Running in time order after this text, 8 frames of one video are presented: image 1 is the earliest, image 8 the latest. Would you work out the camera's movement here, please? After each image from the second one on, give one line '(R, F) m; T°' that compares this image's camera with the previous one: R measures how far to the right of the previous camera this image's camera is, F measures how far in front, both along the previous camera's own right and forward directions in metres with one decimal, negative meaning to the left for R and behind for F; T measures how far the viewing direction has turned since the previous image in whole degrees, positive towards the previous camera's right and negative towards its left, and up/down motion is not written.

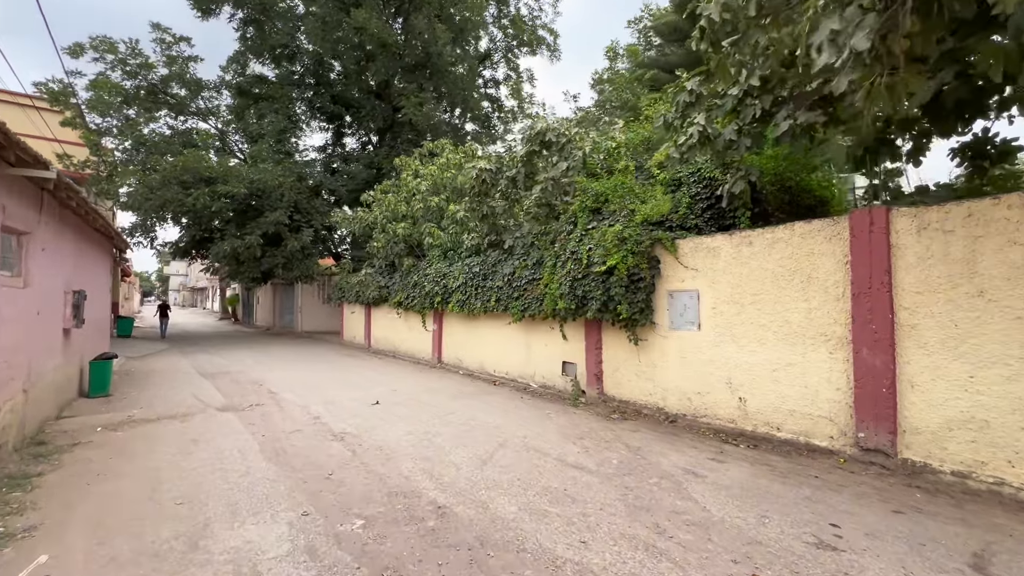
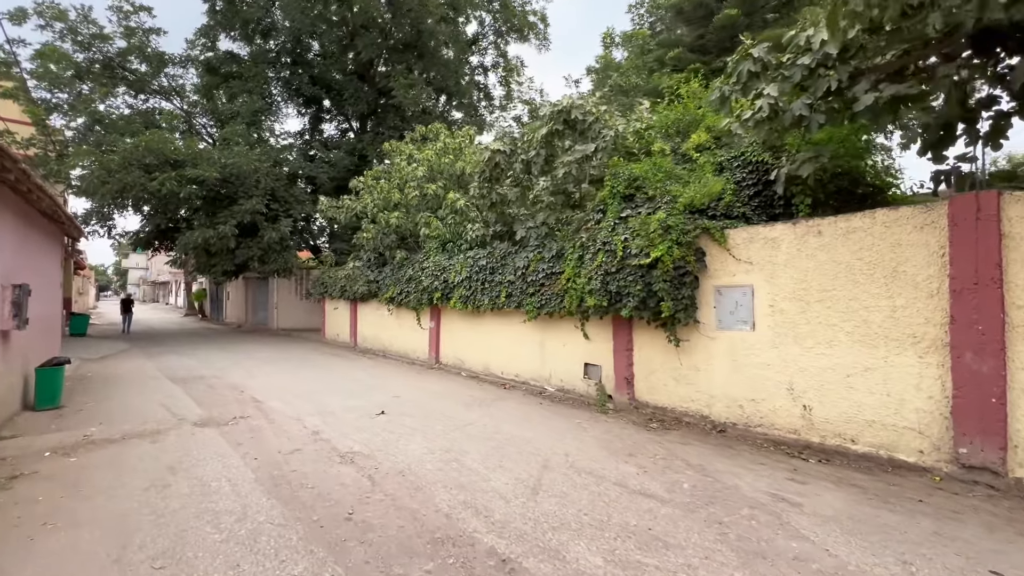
(-0.7, +0.8) m; +3°
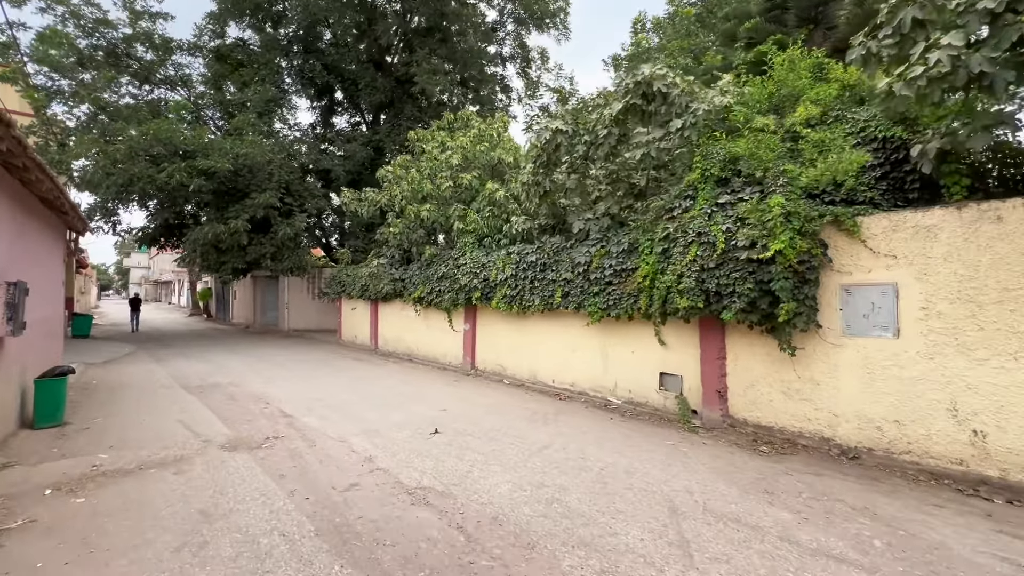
(-1.0, +1.0) m; 0°
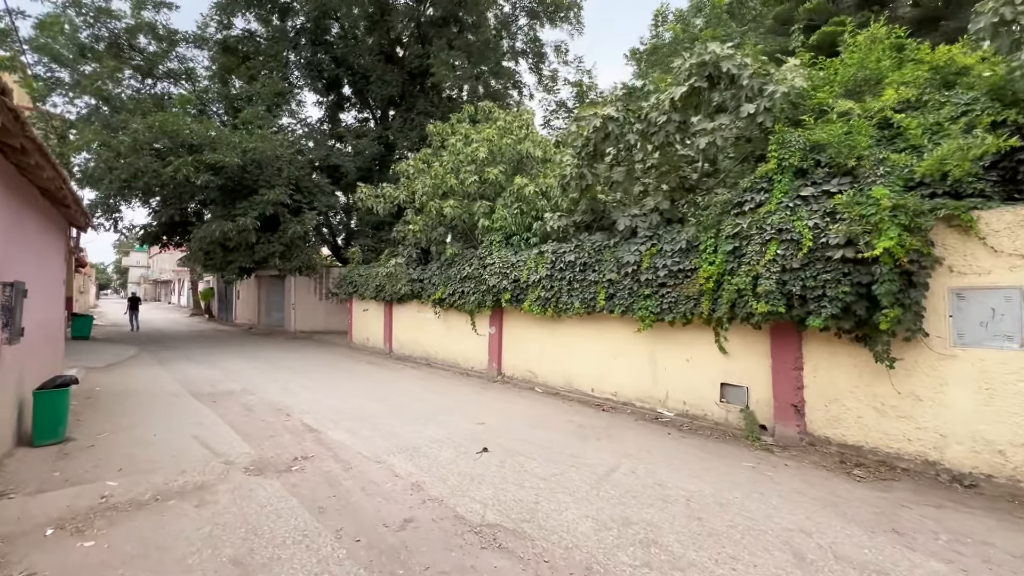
(-0.7, +0.6) m; 0°
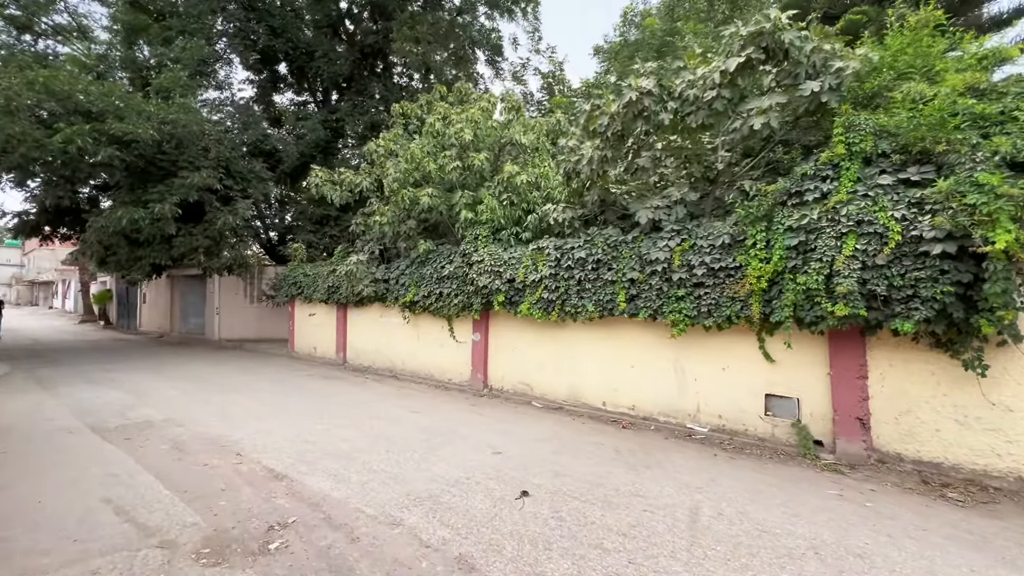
(-1.1, +1.2) m; +9°
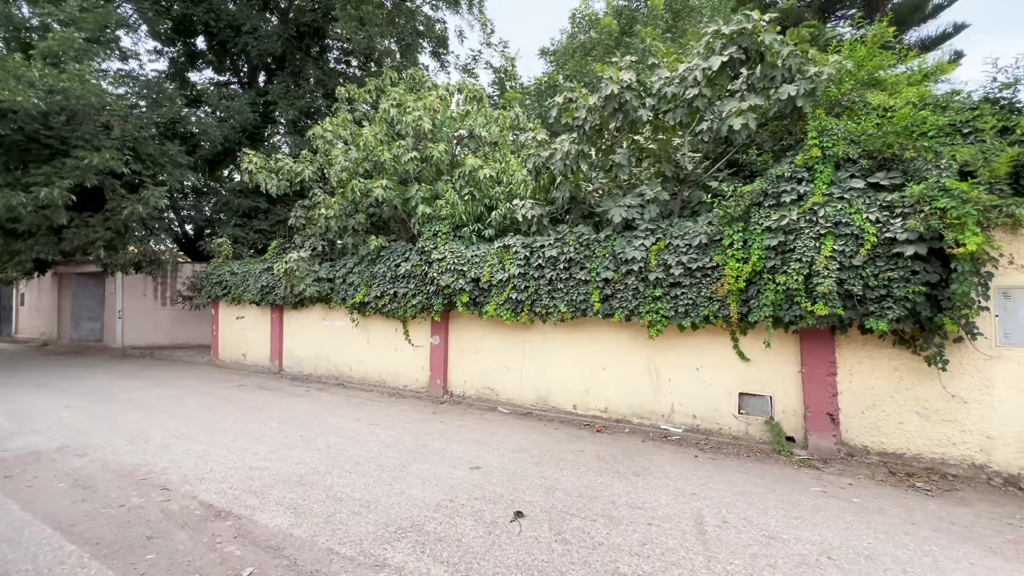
(-0.5, +0.4) m; +8°
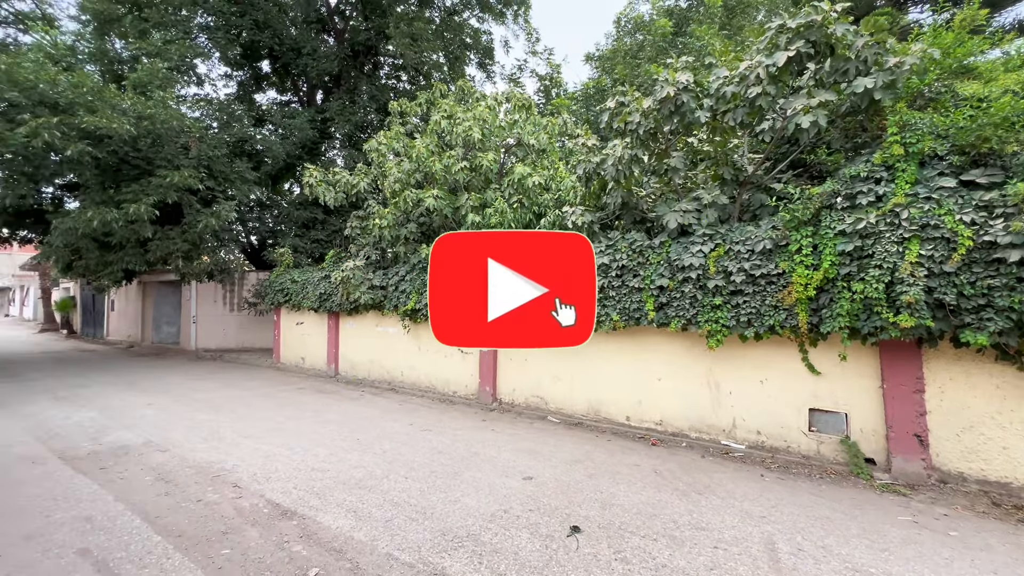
(-0.1, 0.0) m; -6°
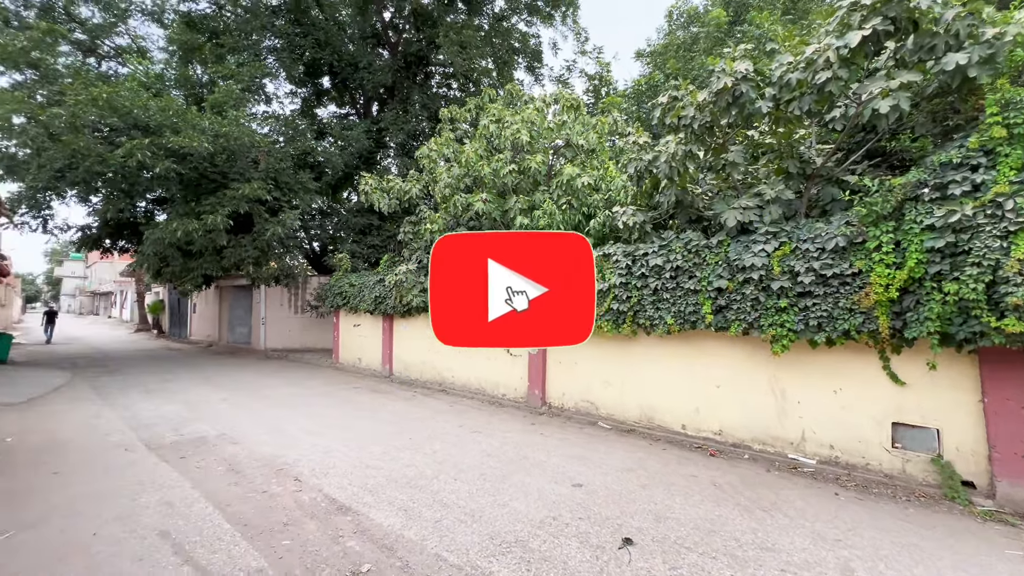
(0.0, +0.1) m; -7°
